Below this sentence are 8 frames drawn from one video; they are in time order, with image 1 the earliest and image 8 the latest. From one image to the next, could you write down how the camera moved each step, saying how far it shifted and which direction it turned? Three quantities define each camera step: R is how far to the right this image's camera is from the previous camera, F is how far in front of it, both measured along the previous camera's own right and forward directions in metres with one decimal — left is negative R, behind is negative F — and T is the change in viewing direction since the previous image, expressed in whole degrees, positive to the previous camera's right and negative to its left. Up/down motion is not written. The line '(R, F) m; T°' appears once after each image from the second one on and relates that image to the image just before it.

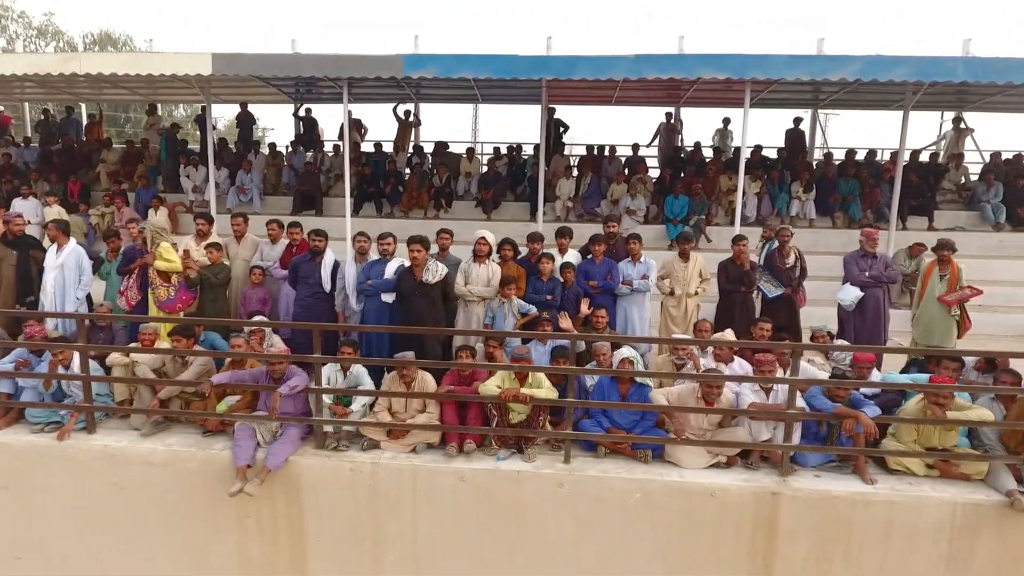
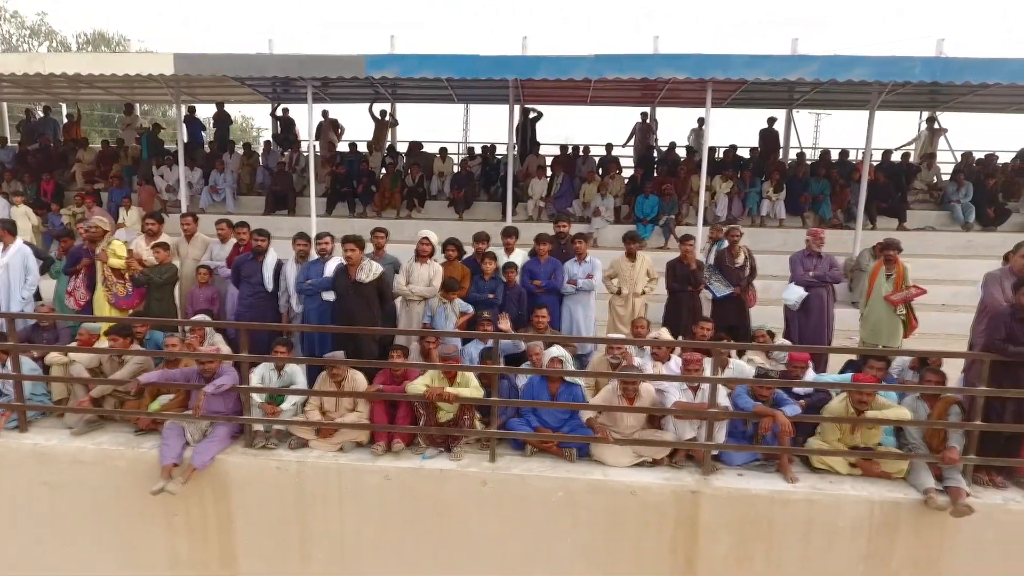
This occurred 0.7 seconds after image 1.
(+0.4, 0.0) m; 0°
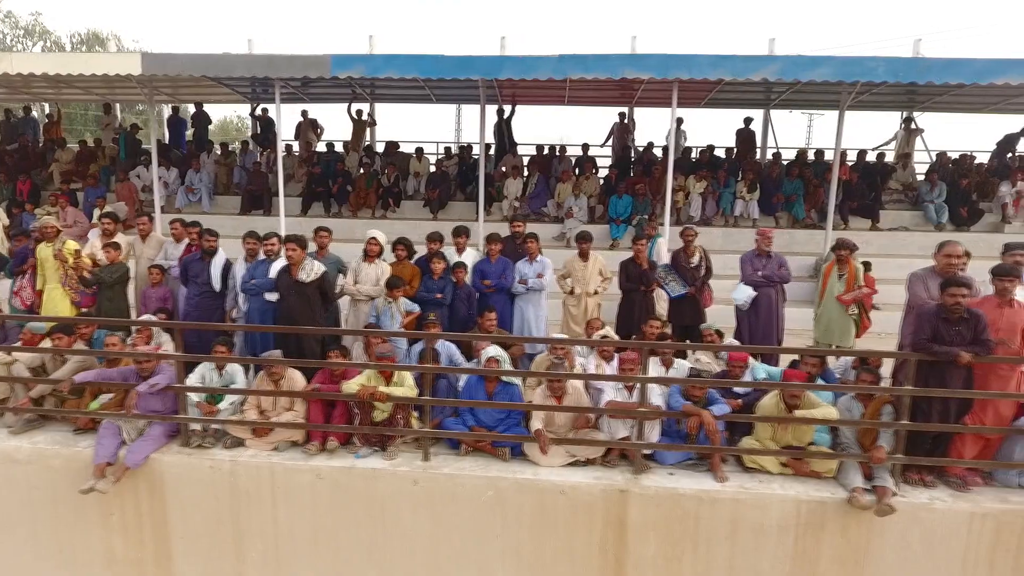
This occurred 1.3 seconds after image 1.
(+0.3, 0.0) m; 0°
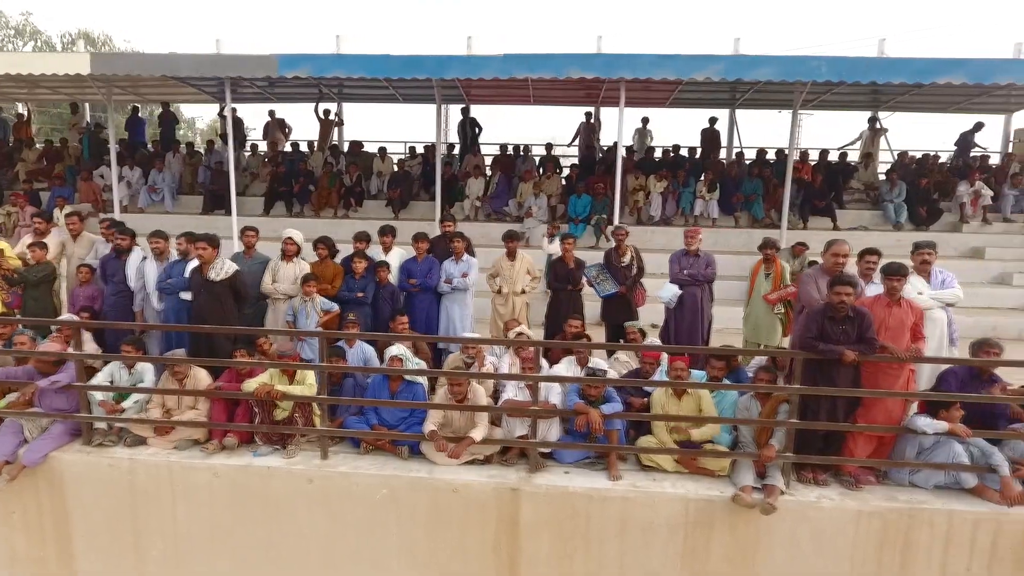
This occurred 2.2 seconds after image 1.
(+0.5, 0.0) m; 0°
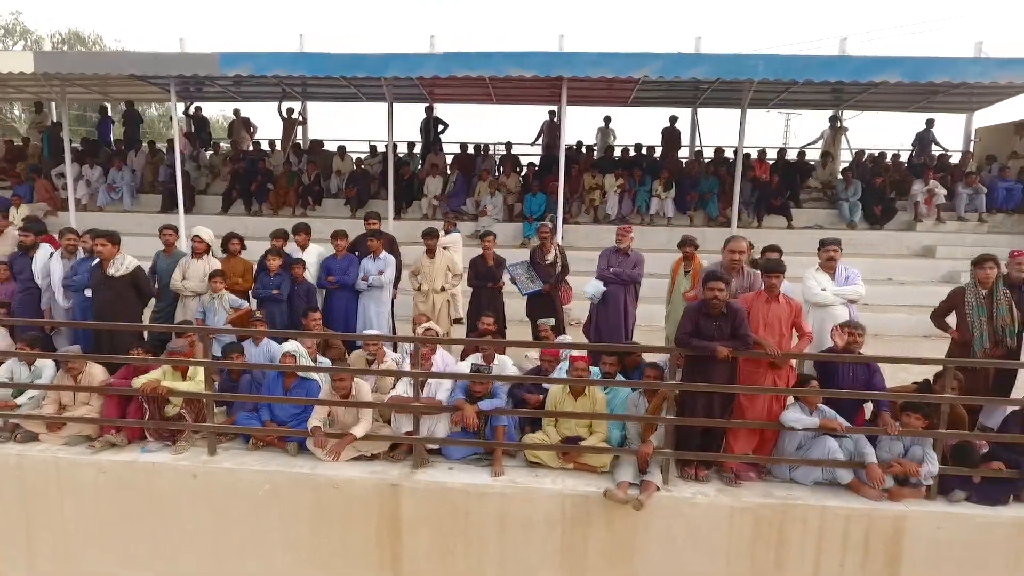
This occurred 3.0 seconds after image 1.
(+0.6, 0.0) m; 0°
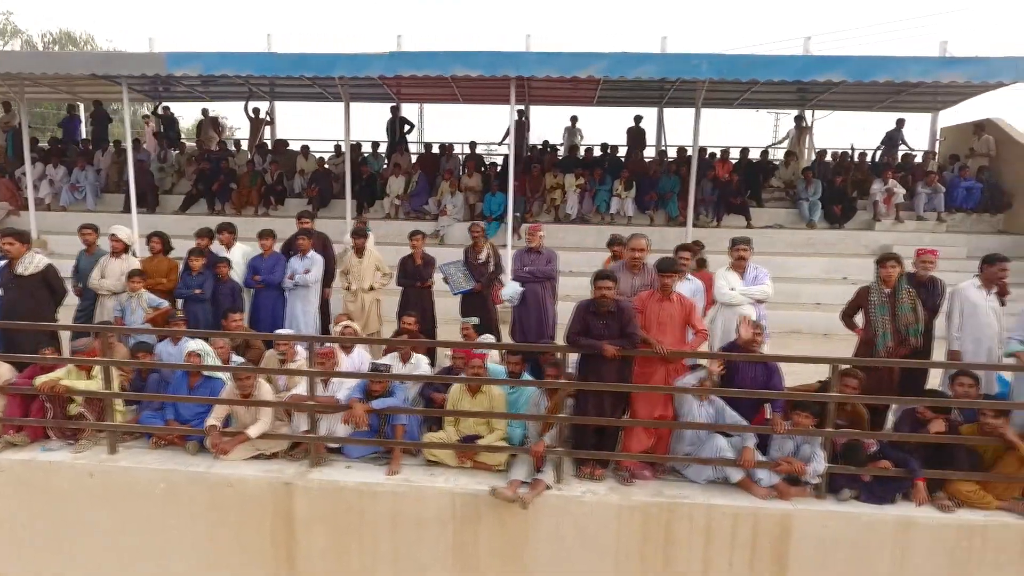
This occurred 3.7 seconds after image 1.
(+0.5, 0.0) m; 0°
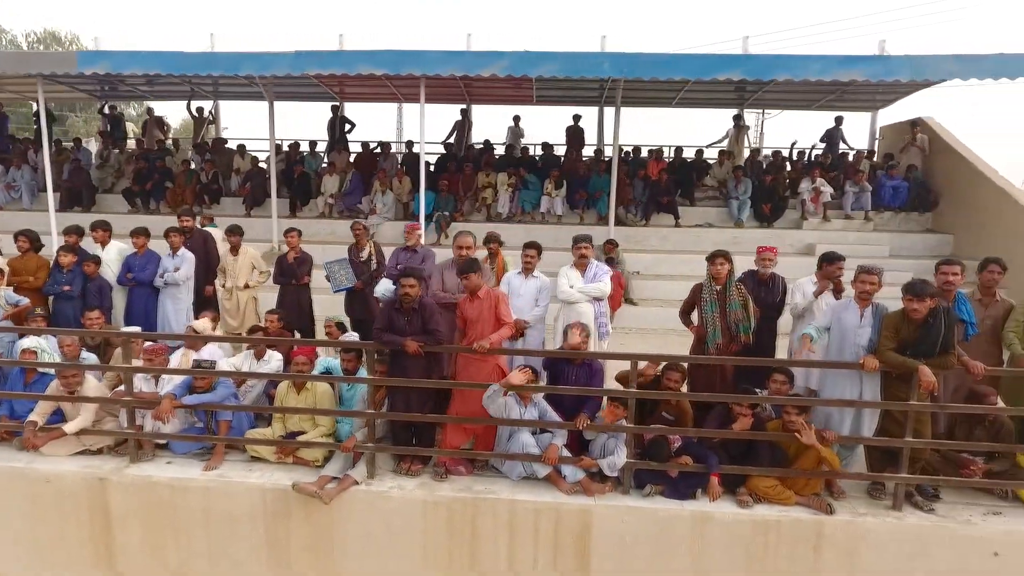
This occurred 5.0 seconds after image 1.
(+0.9, 0.0) m; 0°
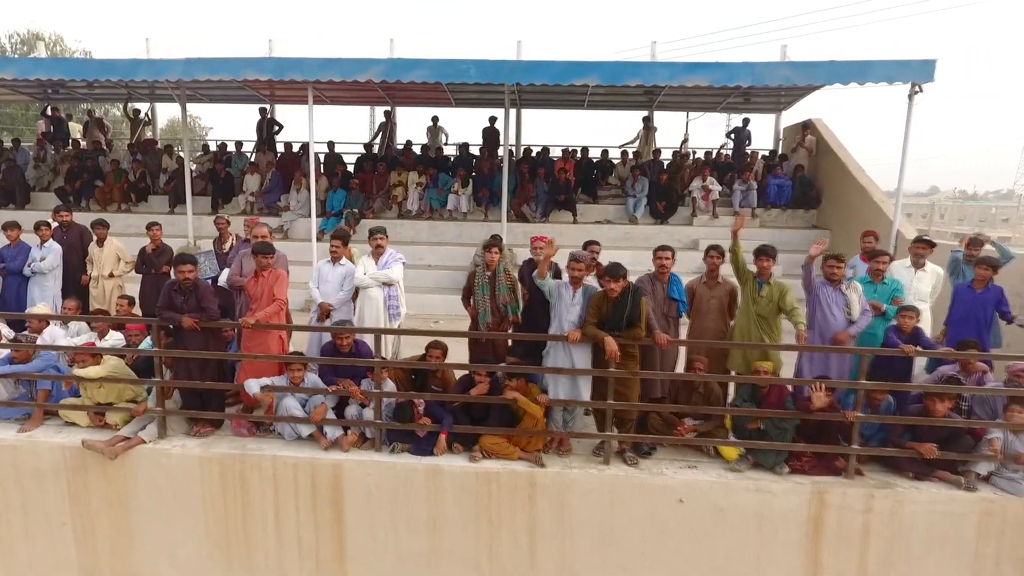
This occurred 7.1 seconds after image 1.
(+1.2, -0.5) m; 0°
